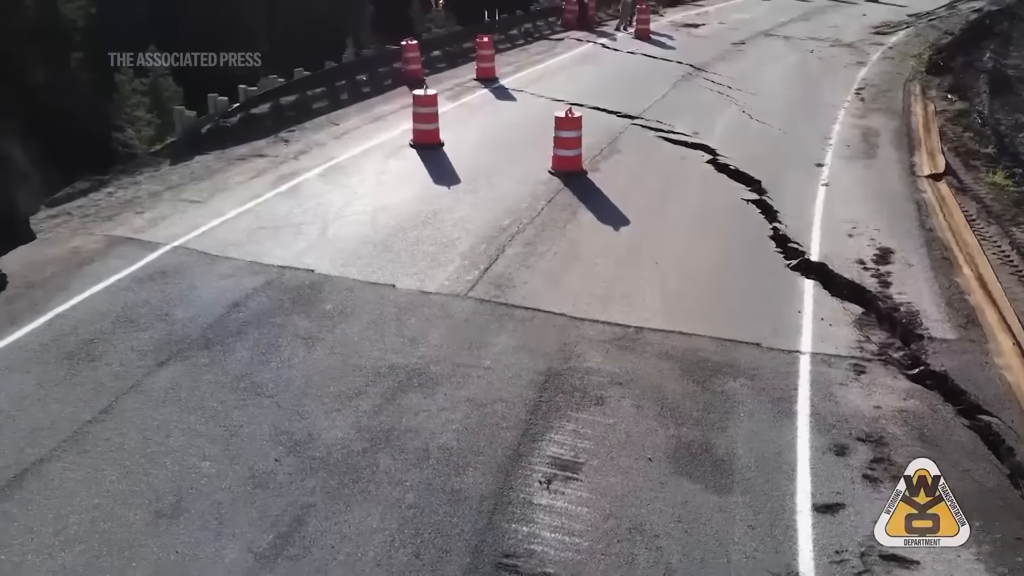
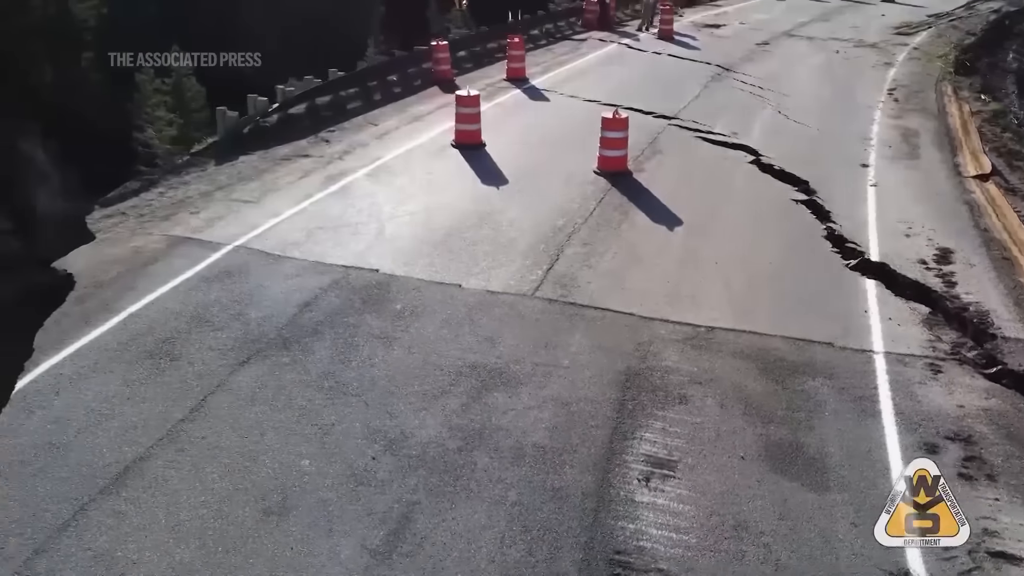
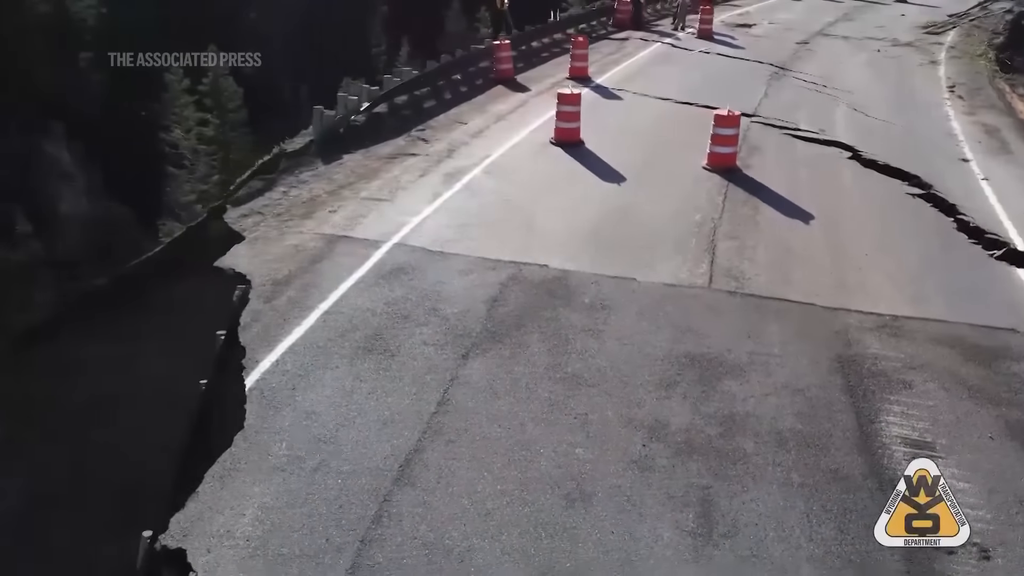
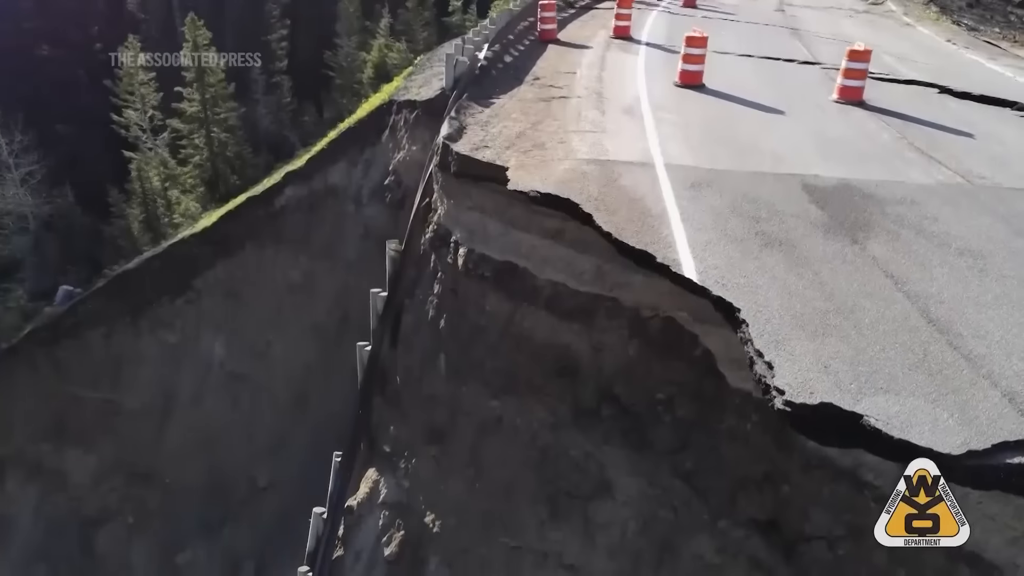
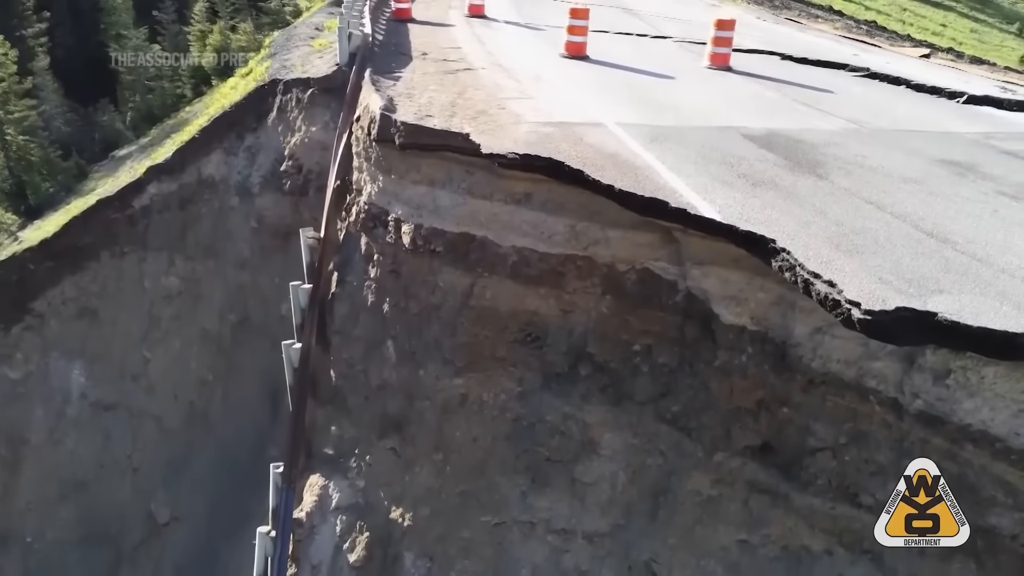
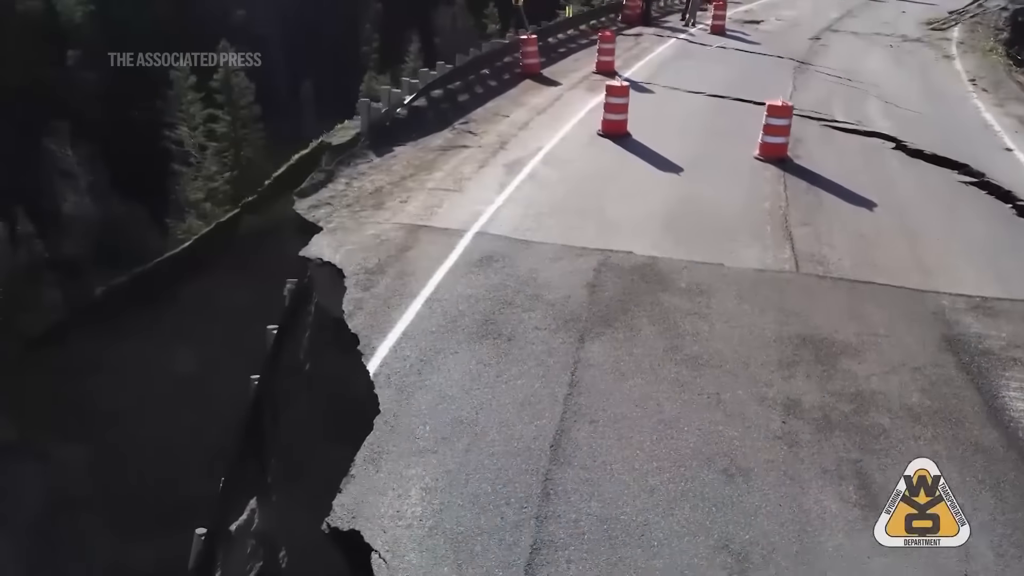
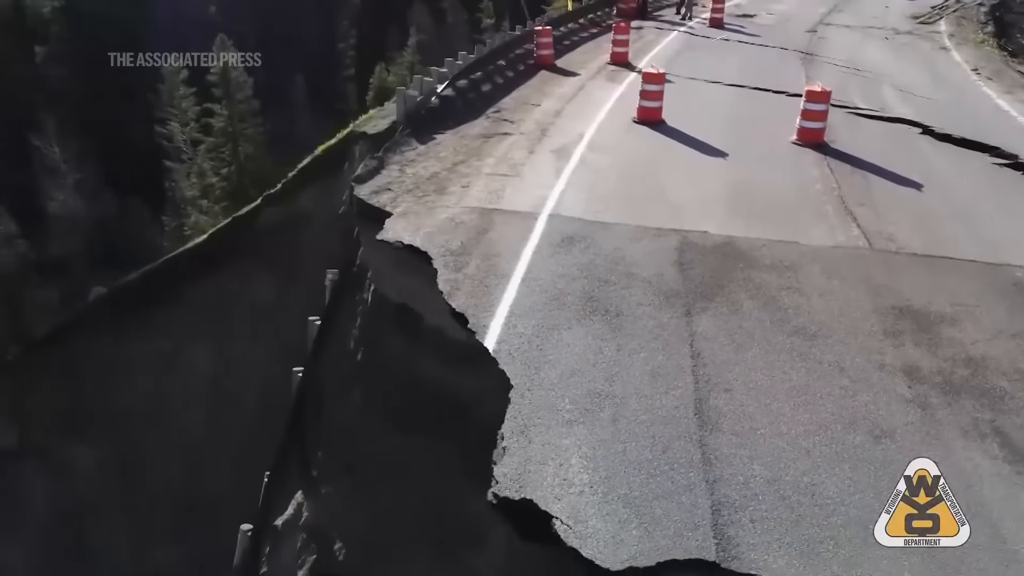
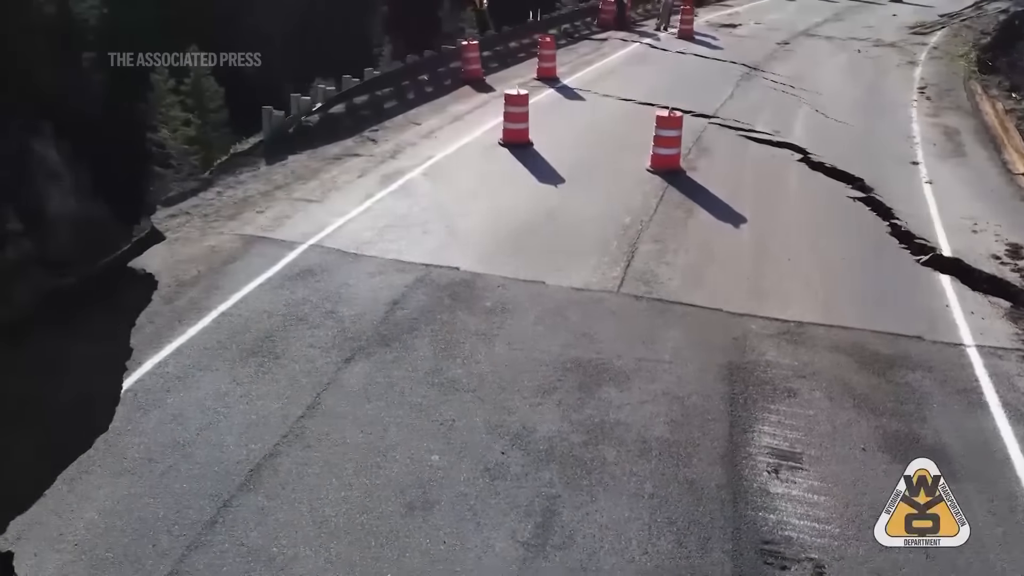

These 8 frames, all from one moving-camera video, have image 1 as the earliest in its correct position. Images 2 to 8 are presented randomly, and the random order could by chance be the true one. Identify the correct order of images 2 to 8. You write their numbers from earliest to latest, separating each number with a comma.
2, 8, 3, 6, 7, 4, 5
